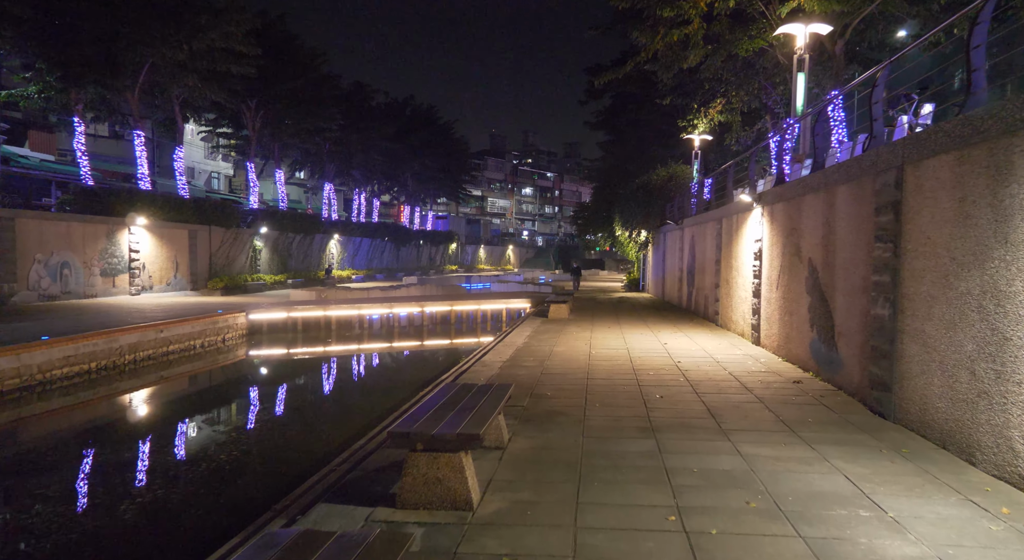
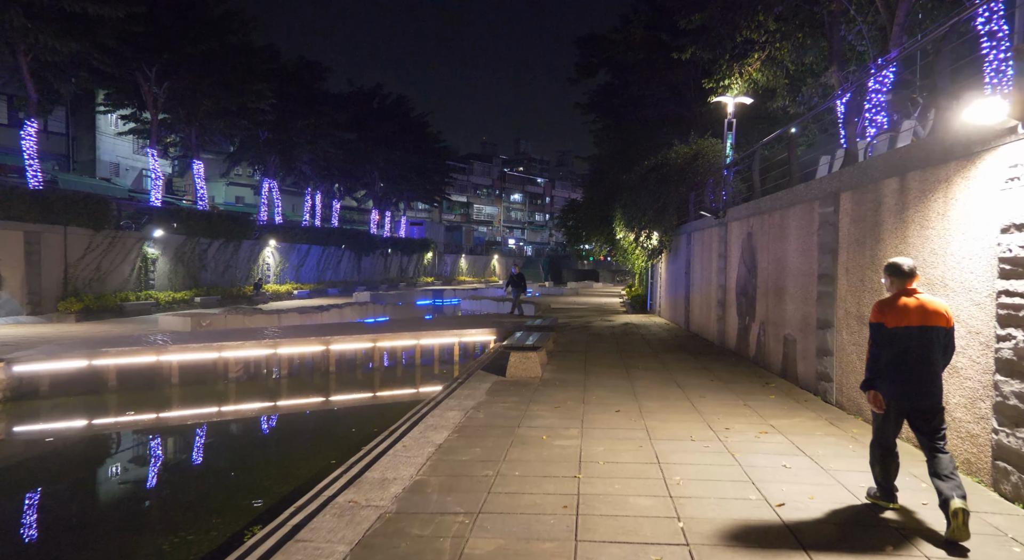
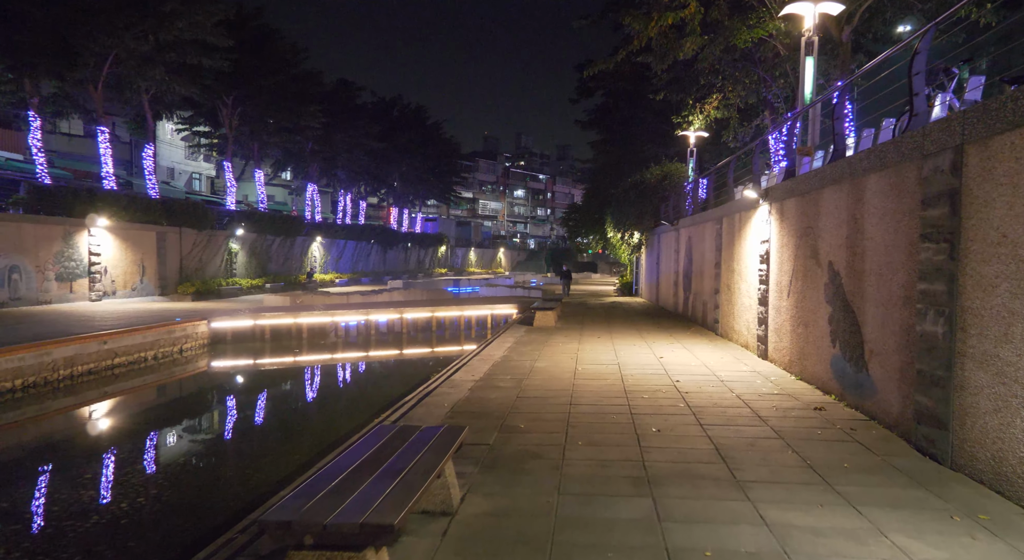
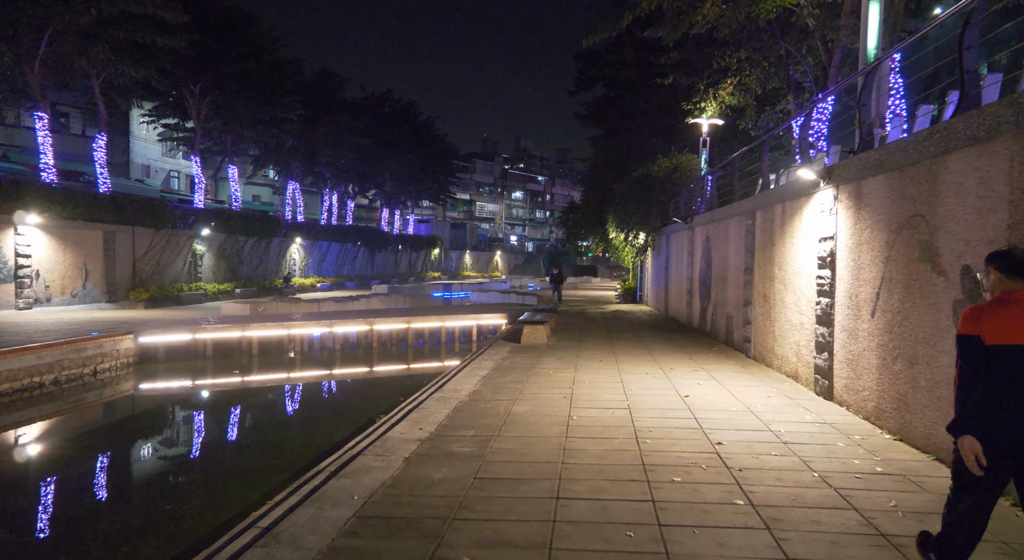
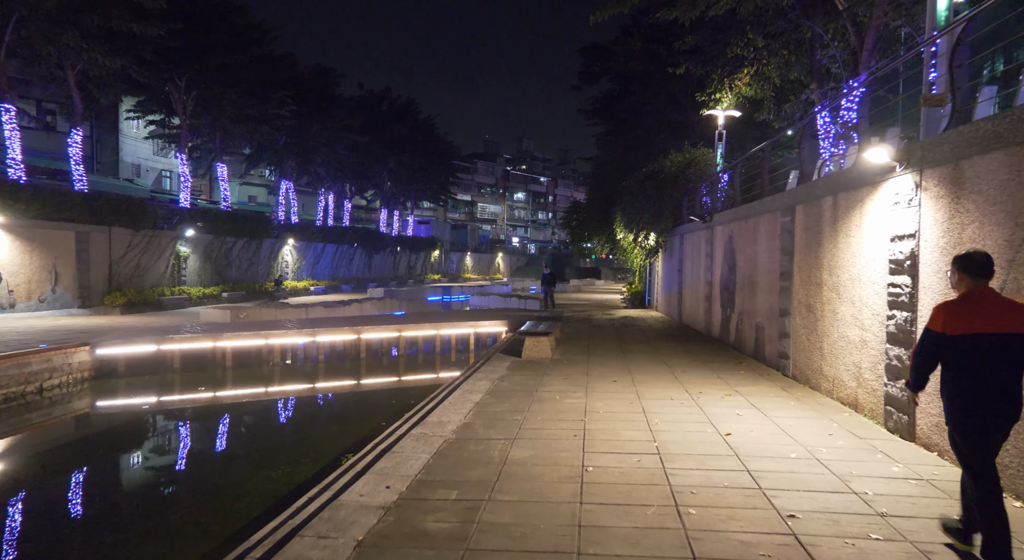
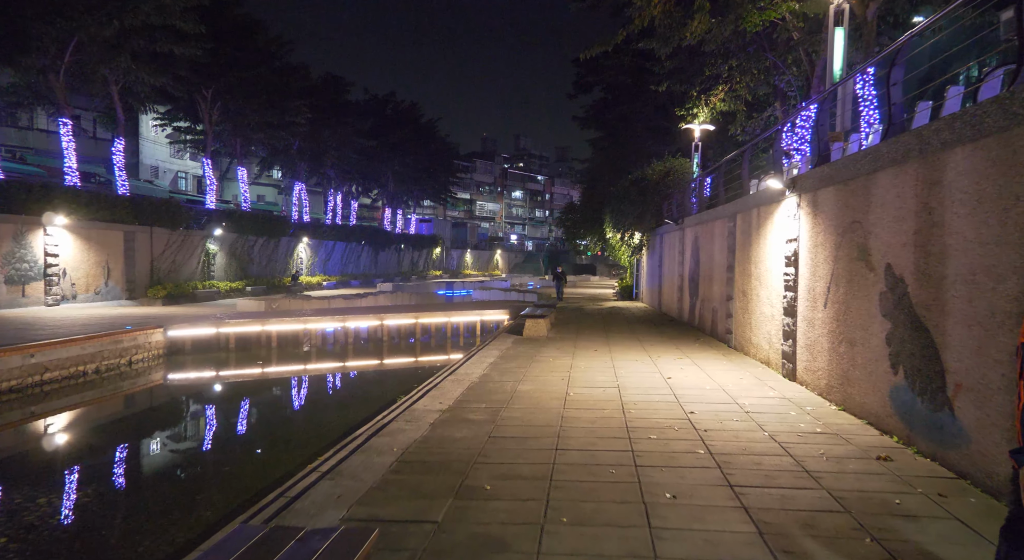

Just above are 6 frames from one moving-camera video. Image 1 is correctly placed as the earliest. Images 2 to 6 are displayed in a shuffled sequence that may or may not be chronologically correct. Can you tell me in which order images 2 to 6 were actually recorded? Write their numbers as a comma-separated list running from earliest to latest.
3, 6, 4, 5, 2
